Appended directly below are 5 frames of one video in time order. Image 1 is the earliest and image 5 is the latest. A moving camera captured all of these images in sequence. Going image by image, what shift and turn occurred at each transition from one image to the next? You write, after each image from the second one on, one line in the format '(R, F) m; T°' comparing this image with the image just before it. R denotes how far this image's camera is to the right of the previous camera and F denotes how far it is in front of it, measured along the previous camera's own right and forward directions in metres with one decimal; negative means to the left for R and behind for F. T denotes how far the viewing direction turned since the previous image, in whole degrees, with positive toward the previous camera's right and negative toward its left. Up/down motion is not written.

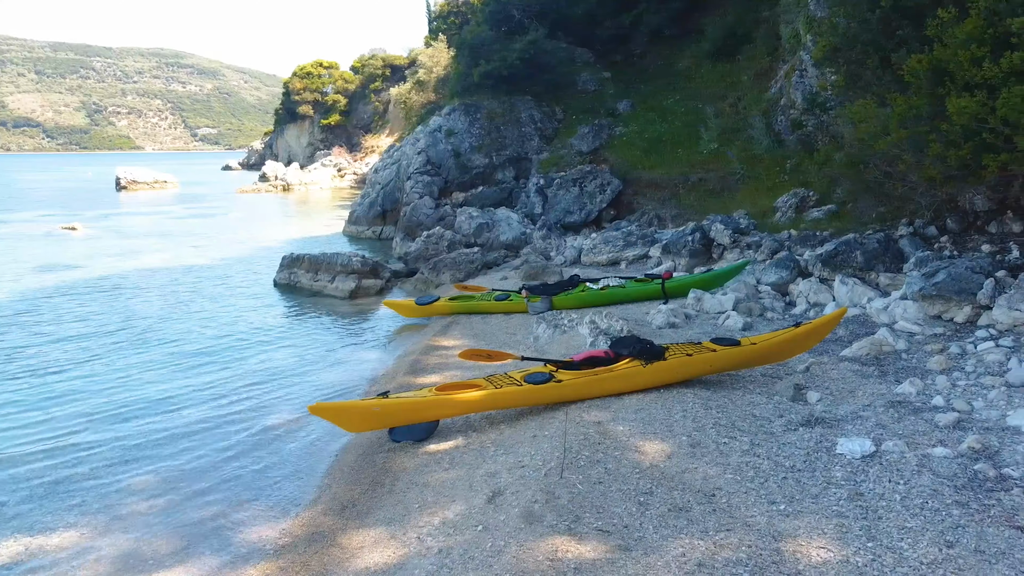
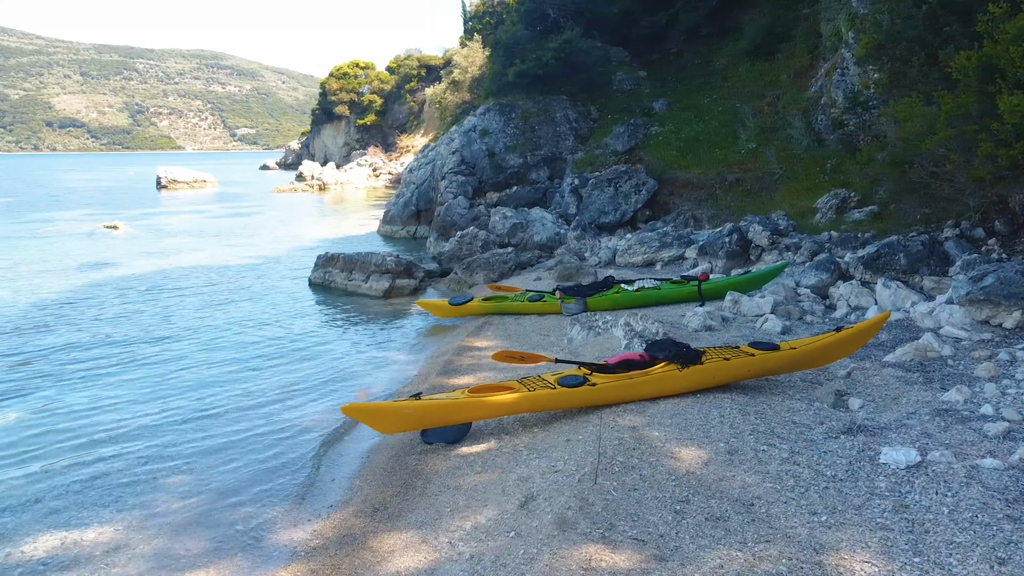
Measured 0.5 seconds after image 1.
(0.0, +0.1) m; -2°
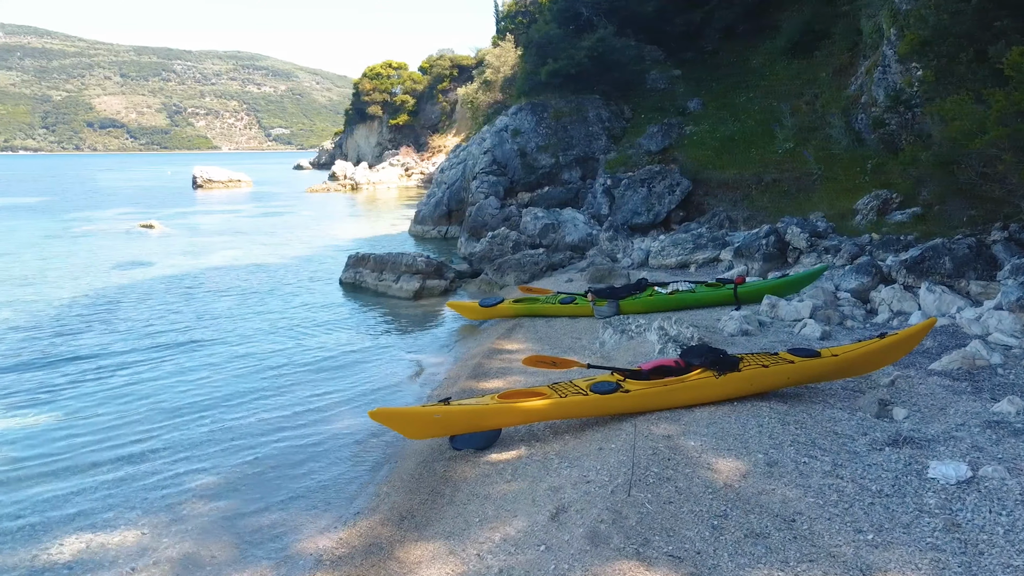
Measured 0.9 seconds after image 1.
(0.0, +0.2) m; -2°
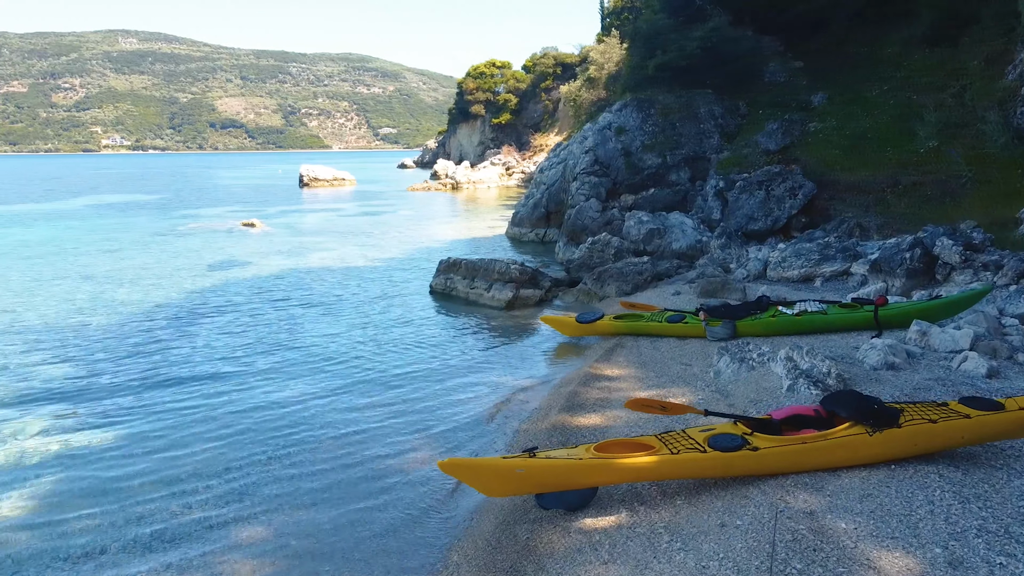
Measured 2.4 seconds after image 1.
(0.0, +1.6) m; -7°
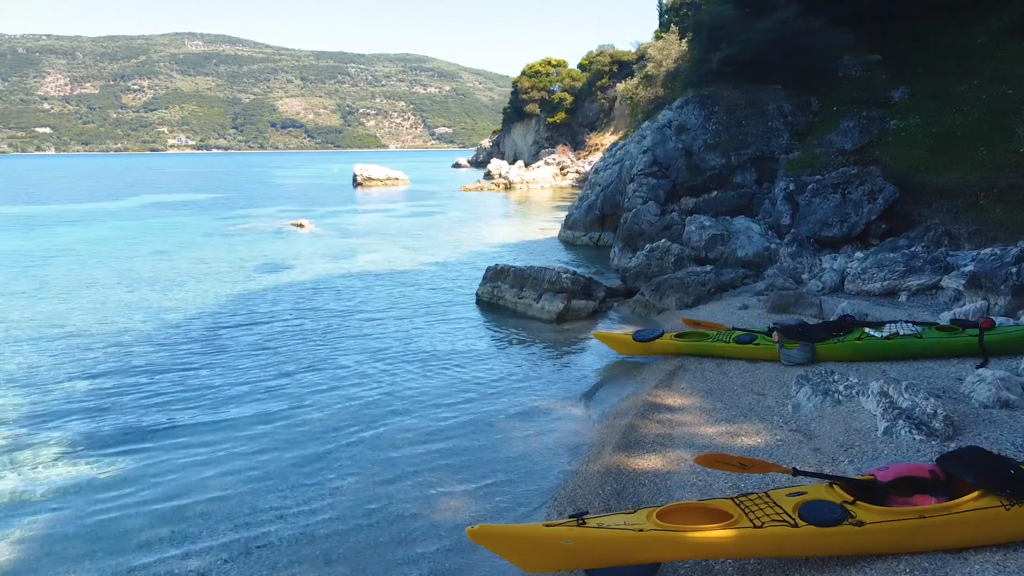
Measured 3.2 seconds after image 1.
(0.0, +1.3) m; -4°
